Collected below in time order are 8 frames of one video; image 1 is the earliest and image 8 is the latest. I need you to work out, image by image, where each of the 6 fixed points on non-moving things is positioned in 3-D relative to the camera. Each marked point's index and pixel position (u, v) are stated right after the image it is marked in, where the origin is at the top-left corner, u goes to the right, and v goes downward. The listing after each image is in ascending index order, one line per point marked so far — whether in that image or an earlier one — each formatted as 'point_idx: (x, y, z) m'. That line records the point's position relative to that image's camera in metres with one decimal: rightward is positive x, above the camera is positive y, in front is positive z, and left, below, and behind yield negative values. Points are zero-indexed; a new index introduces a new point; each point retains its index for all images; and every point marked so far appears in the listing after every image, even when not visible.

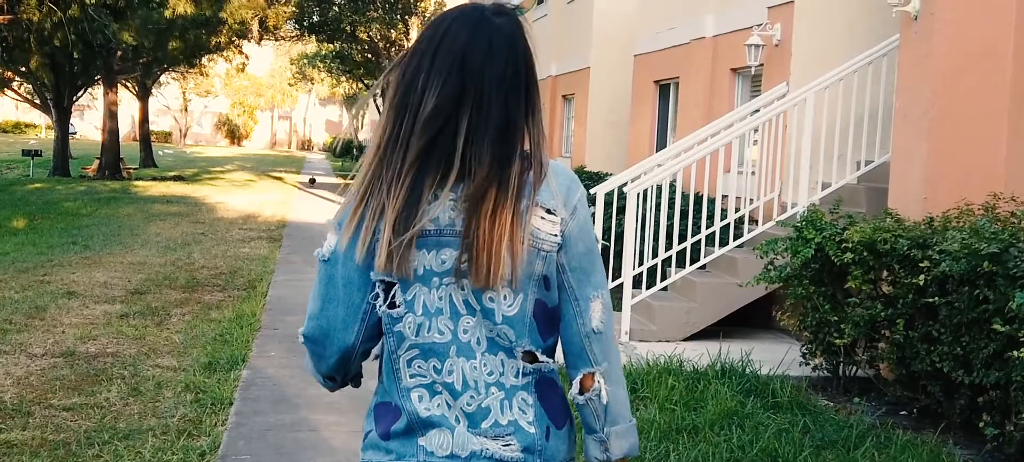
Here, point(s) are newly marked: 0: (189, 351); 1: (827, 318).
0: (-2.3, -0.8, +7.2) m
1: (+1.8, -0.5, +6.0) m
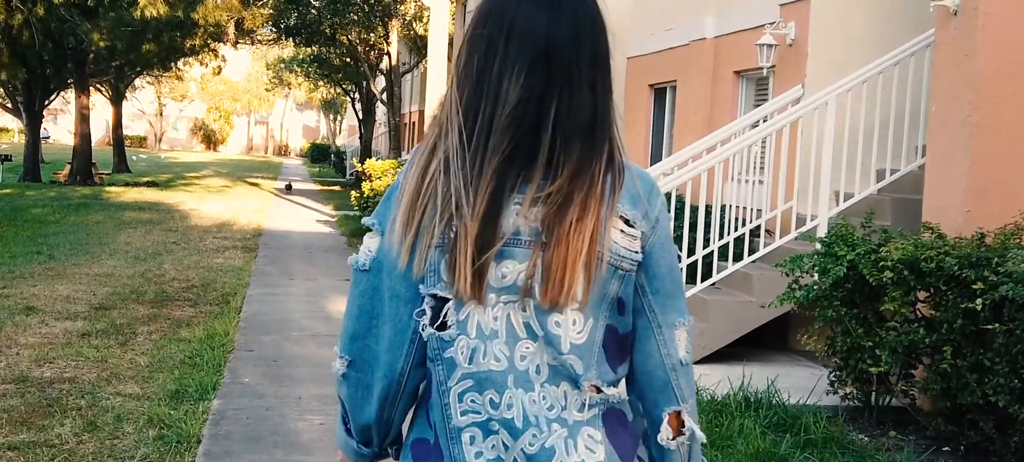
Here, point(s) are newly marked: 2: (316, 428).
0: (-2.3, -0.9, +6.6) m
1: (+1.8, -0.6, +5.4) m
2: (-1.0, -1.0, +5.5) m
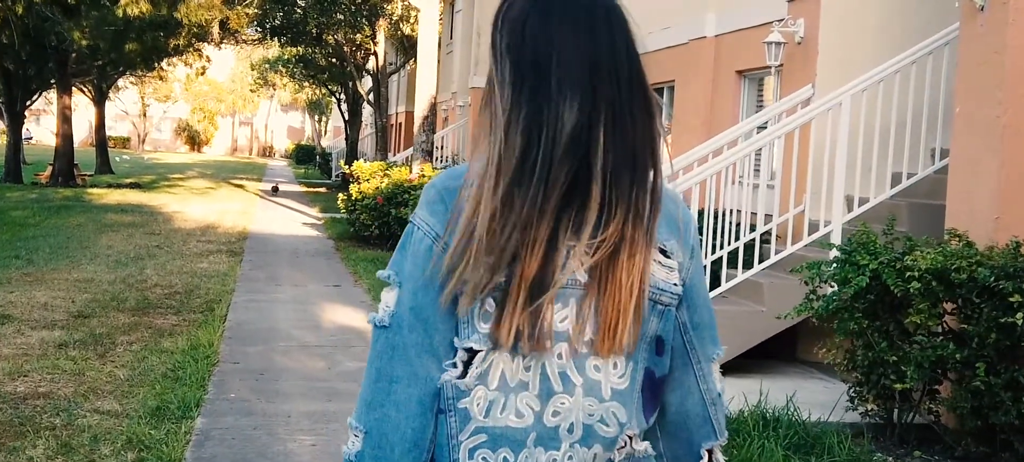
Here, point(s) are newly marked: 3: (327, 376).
0: (-2.3, -1.0, +6.2) m
1: (+1.8, -0.6, +5.1) m
2: (-1.0, -1.1, +5.1) m
3: (-1.2, -0.9, +6.7) m
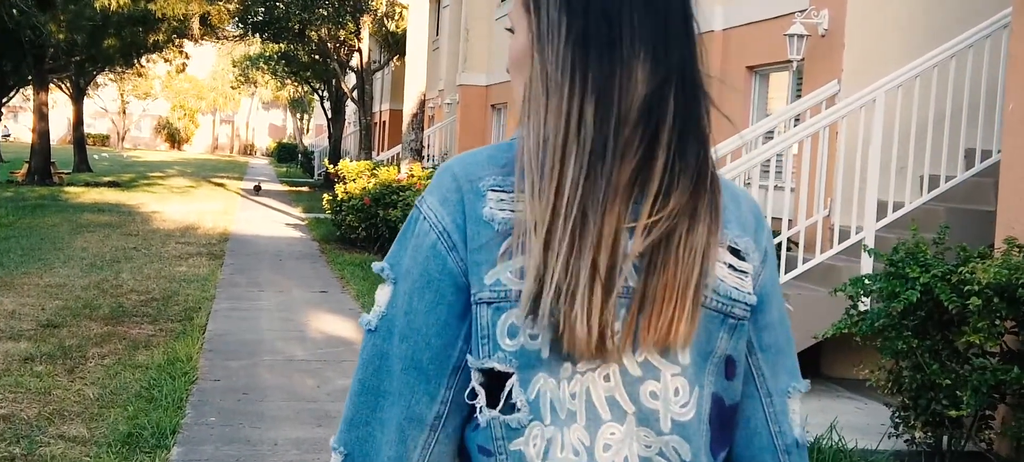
0: (-2.3, -1.0, +5.7) m
1: (+1.9, -0.7, +4.6) m
2: (-1.0, -1.1, +4.6) m
3: (-1.2, -1.0, +6.1) m
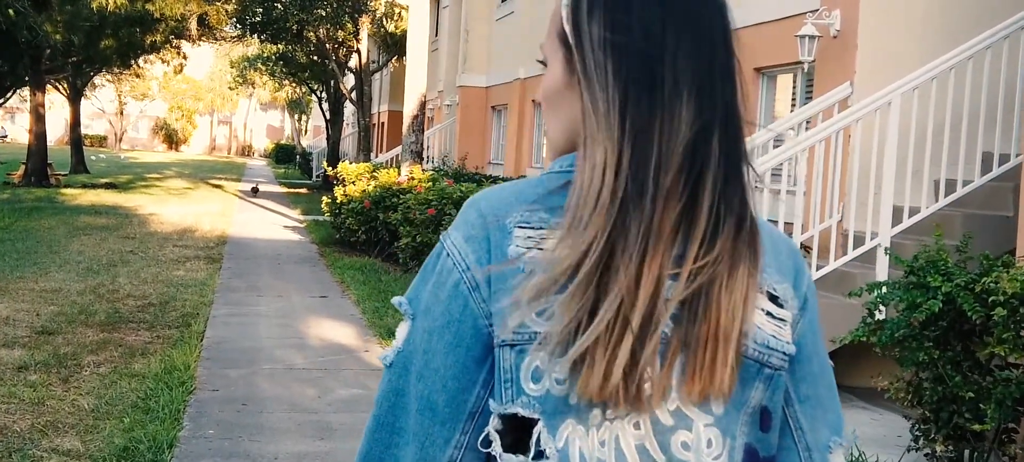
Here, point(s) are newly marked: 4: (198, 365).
0: (-2.2, -1.0, +5.5) m
1: (+1.9, -0.7, +4.5) m
2: (-0.9, -1.2, +4.4) m
3: (-1.1, -1.0, +6.0) m
4: (-2.1, -0.9, +7.0) m
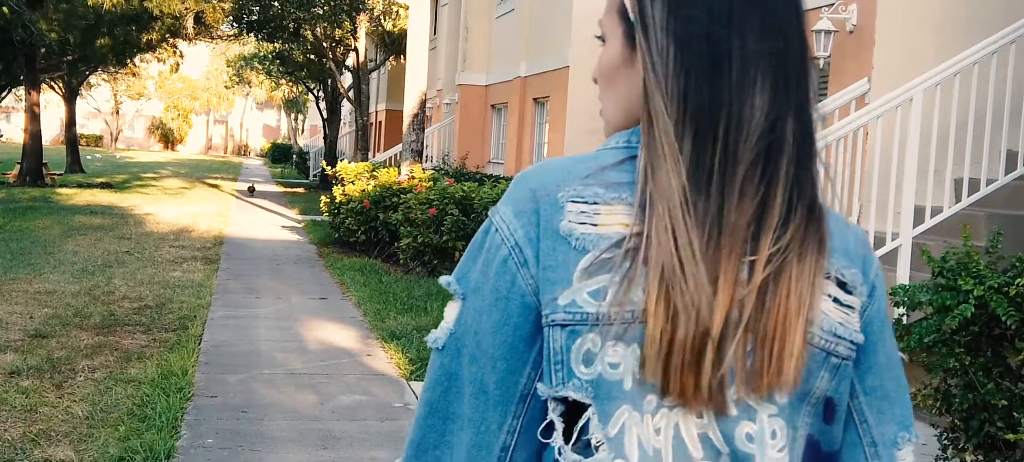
0: (-2.2, -1.0, +5.3) m
1: (+2.0, -0.7, +4.3) m
2: (-0.9, -1.2, +4.2) m
3: (-1.1, -1.0, +5.8) m
4: (-2.1, -0.9, +6.8) m
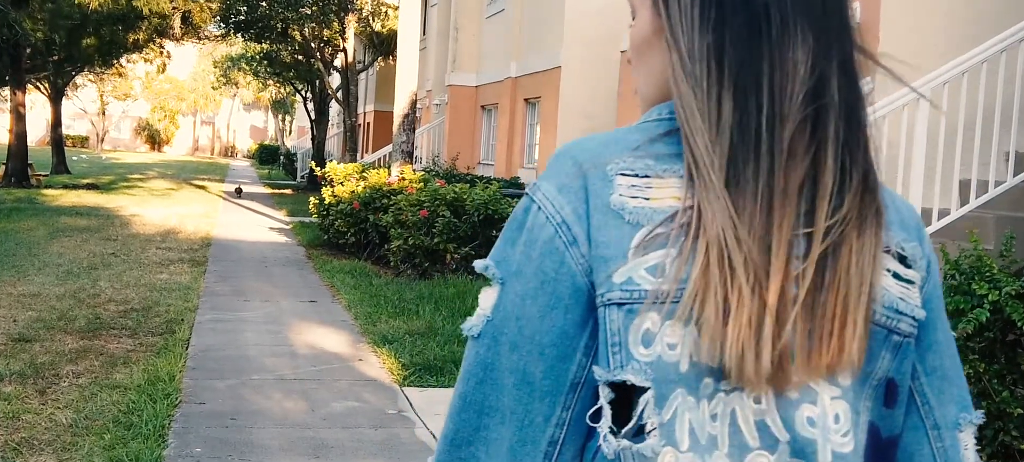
0: (-2.2, -1.1, +5.1) m
1: (+2.0, -0.7, +4.2) m
2: (-0.9, -1.2, +4.1) m
3: (-1.1, -1.0, +5.6) m
4: (-2.1, -0.9, +6.6) m
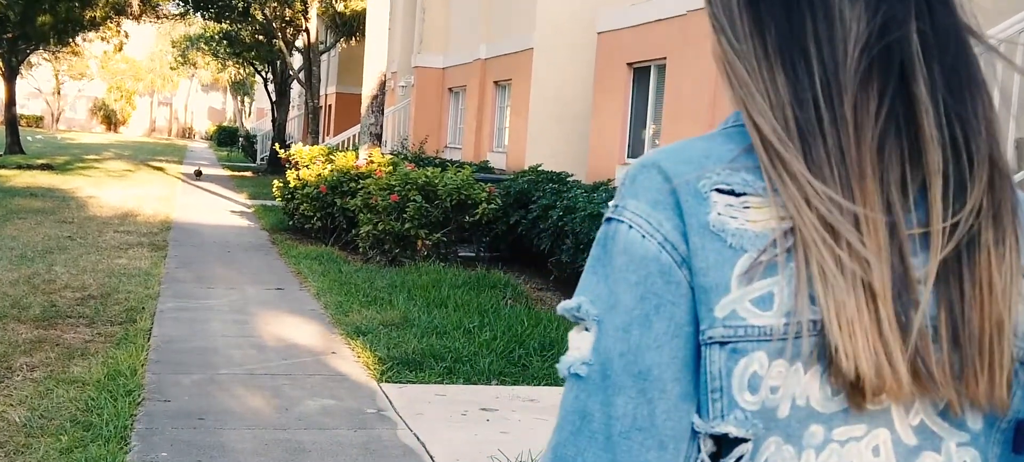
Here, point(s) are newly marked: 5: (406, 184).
0: (-2.2, -1.0, +4.8) m
1: (+2.0, -0.7, +4.0) m
2: (-0.9, -1.1, +3.8) m
3: (-1.2, -1.0, +5.3) m
4: (-2.2, -0.8, +6.3) m
5: (-1.2, +0.5, +11.5) m
